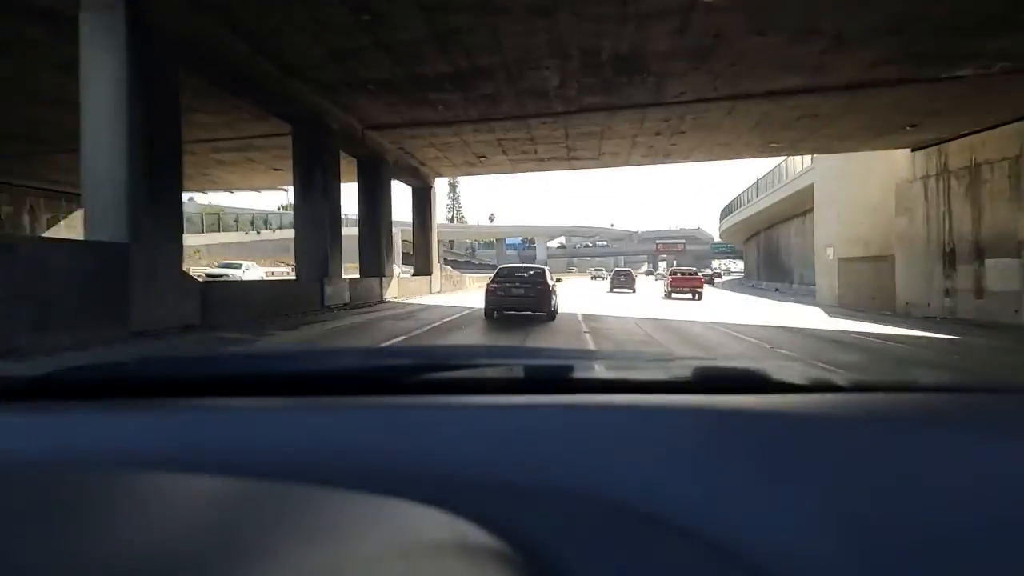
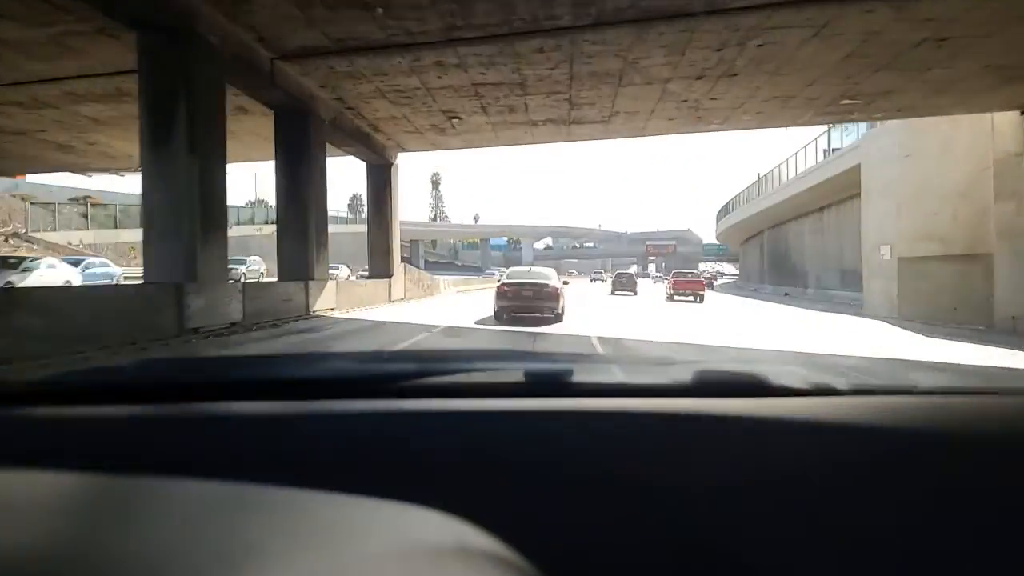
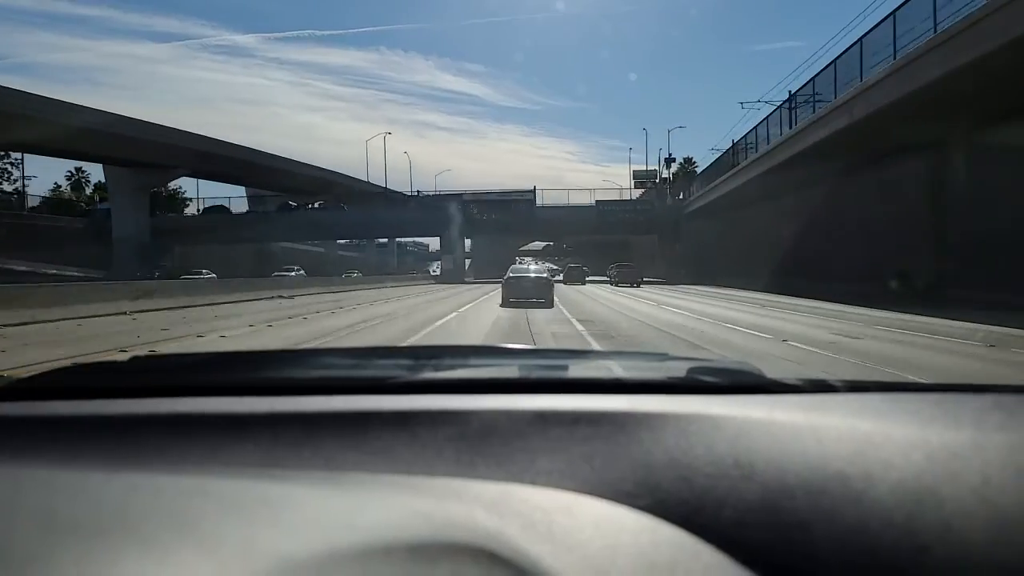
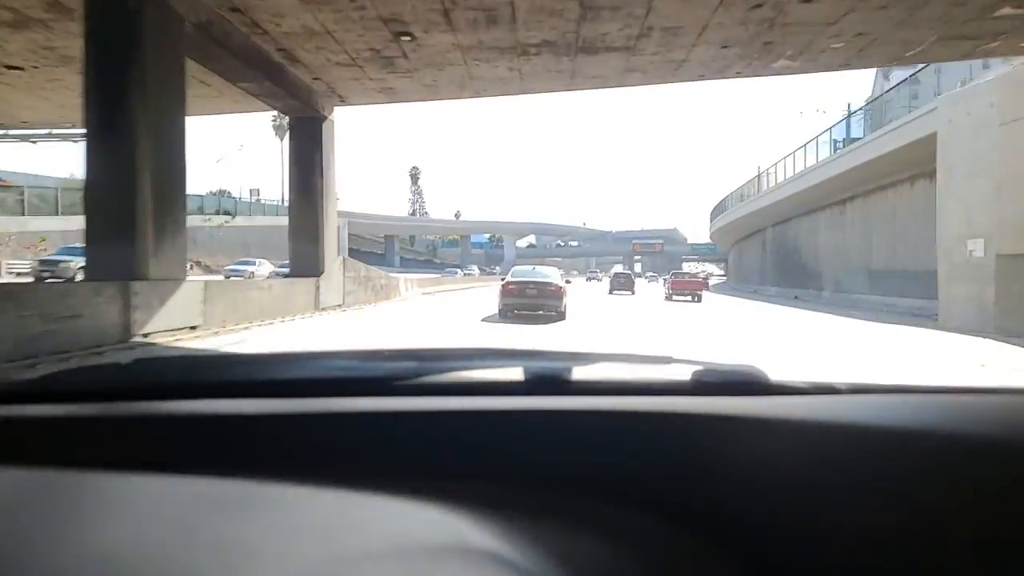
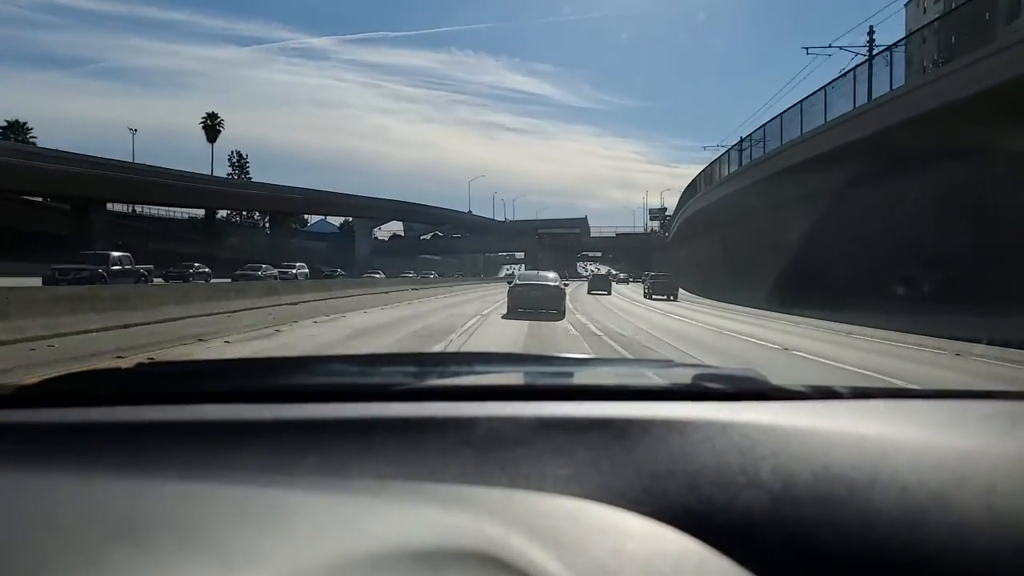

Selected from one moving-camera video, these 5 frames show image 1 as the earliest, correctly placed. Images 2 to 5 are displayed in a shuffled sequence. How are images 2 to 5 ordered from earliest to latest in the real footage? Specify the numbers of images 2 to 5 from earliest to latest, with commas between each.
2, 4, 5, 3
